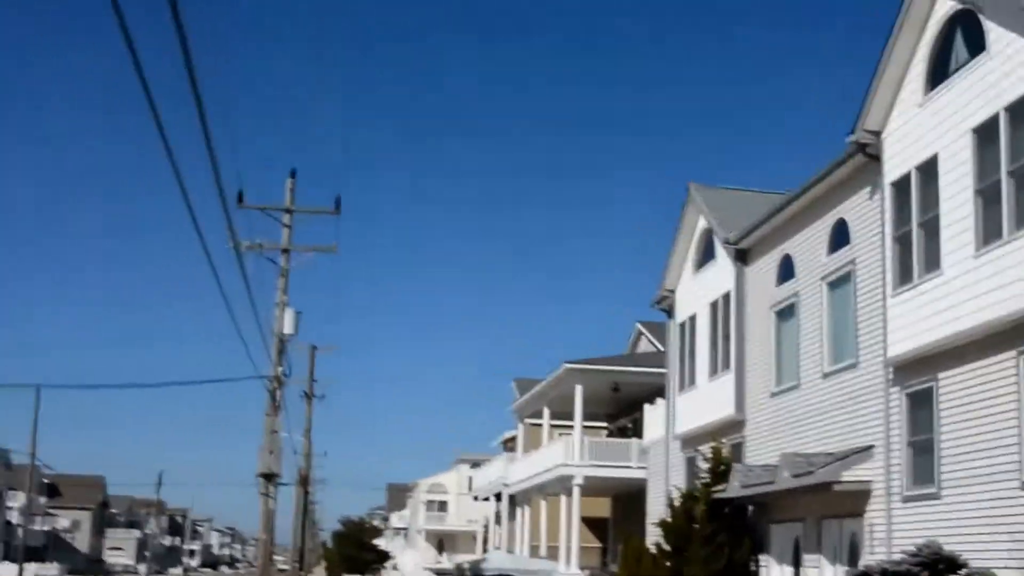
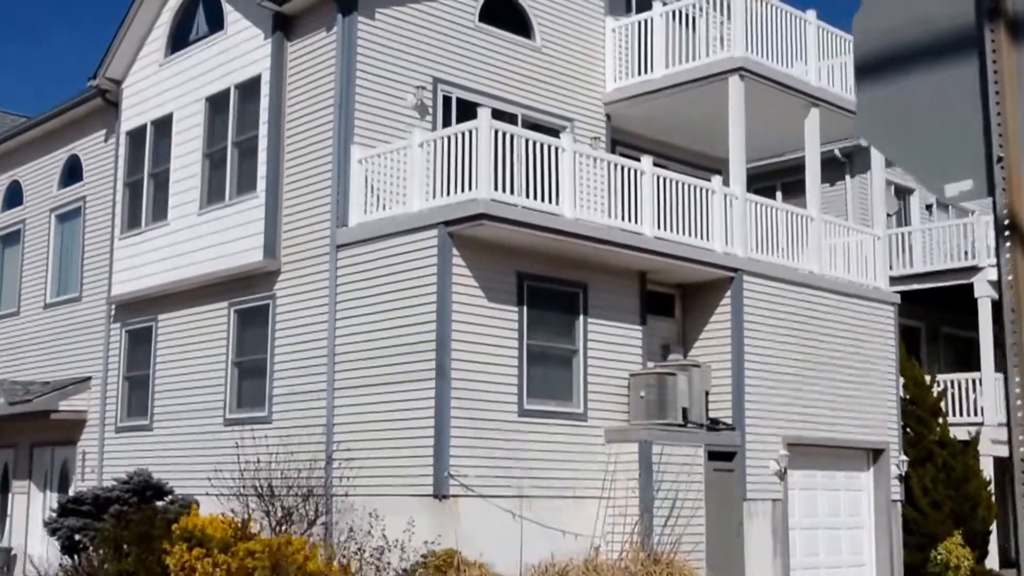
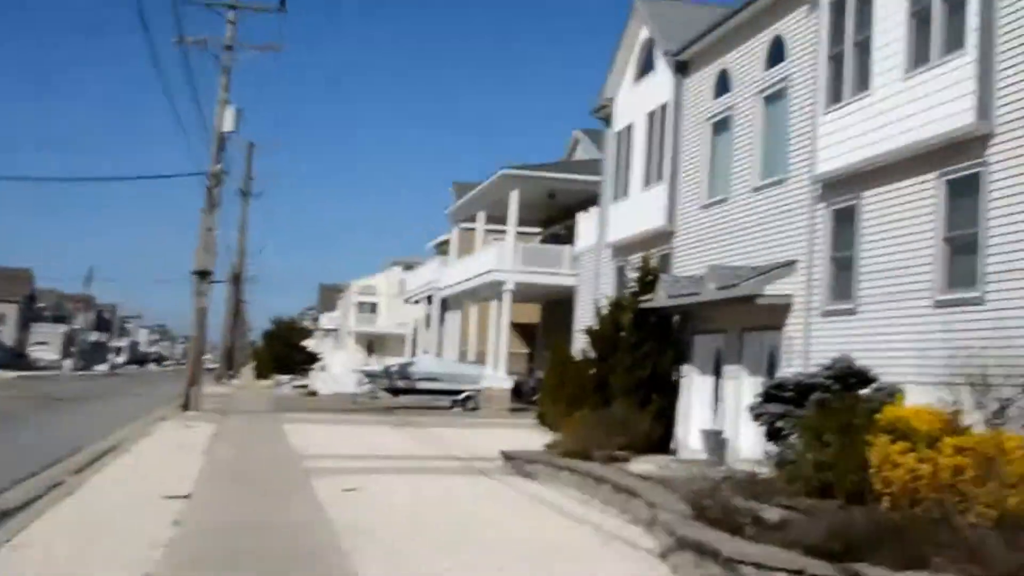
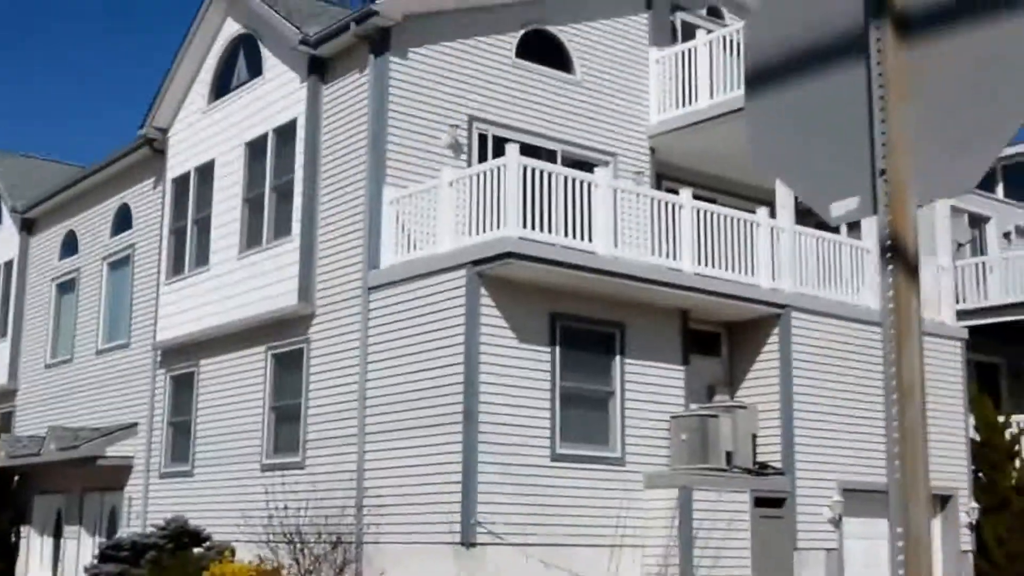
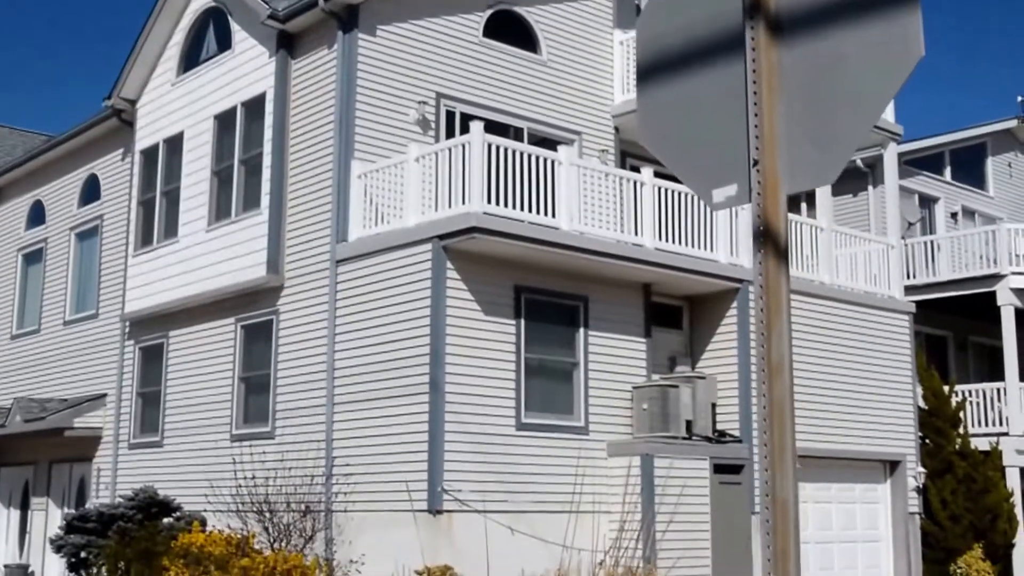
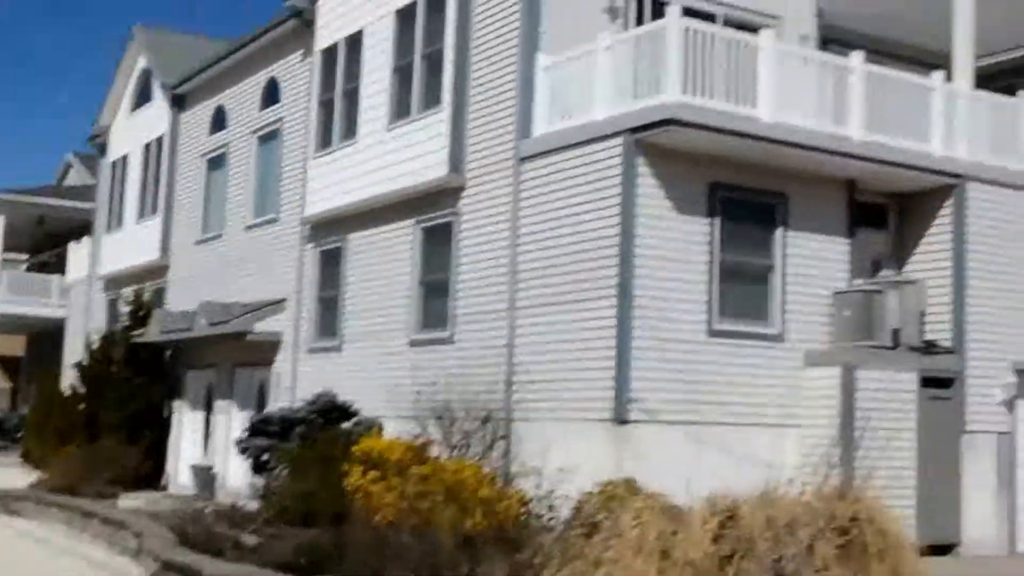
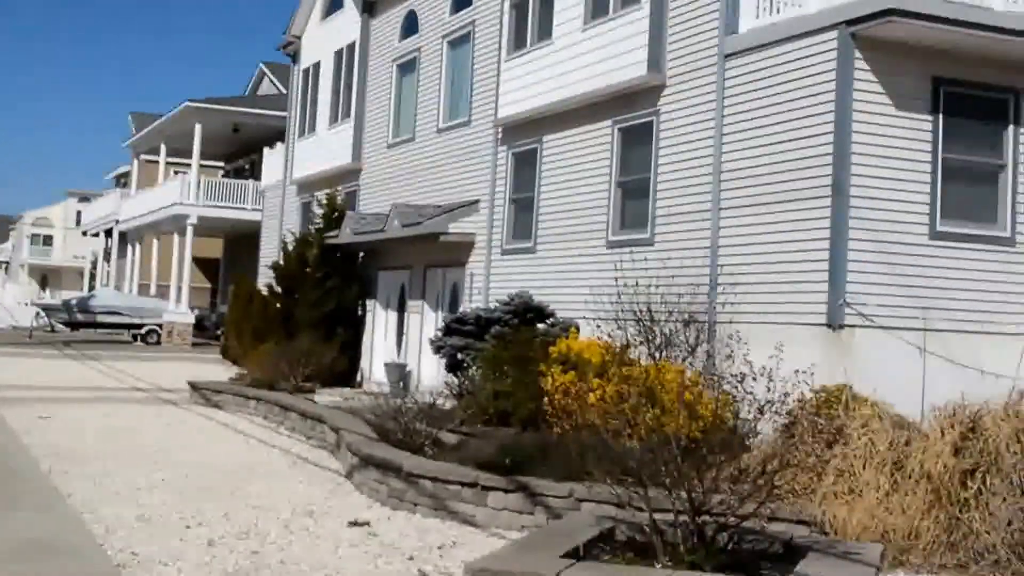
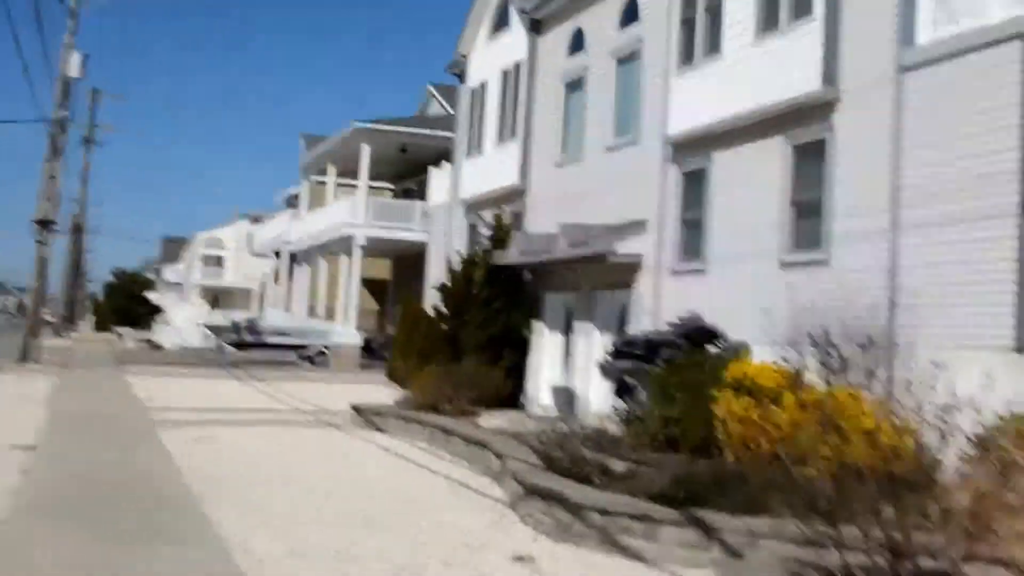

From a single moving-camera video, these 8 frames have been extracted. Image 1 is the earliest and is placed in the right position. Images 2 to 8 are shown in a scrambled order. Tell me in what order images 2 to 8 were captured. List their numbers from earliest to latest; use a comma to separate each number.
3, 8, 7, 6, 4, 5, 2
